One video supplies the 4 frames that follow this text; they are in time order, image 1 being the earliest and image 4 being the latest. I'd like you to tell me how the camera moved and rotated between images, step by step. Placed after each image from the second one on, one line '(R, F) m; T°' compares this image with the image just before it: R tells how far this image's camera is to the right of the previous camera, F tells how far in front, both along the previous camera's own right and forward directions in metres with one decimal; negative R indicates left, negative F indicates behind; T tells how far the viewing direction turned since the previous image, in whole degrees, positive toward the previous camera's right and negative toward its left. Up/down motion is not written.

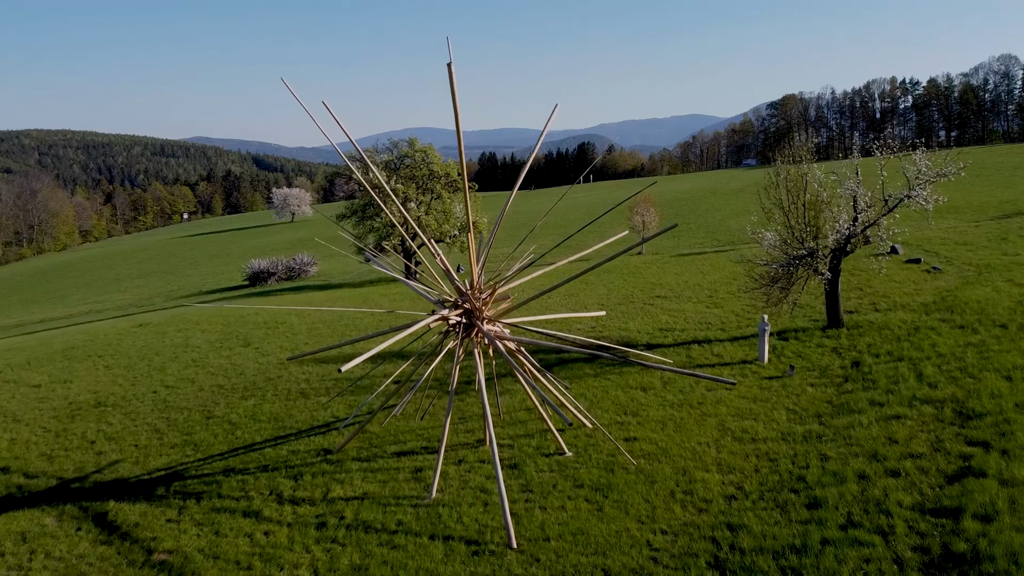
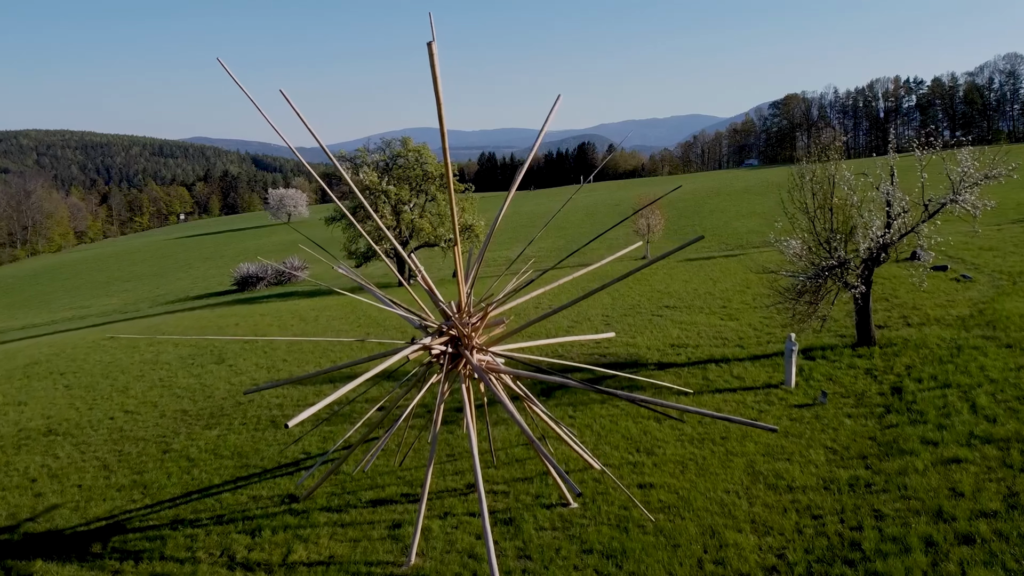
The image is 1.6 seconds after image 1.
(+0.1, +1.4) m; 0°
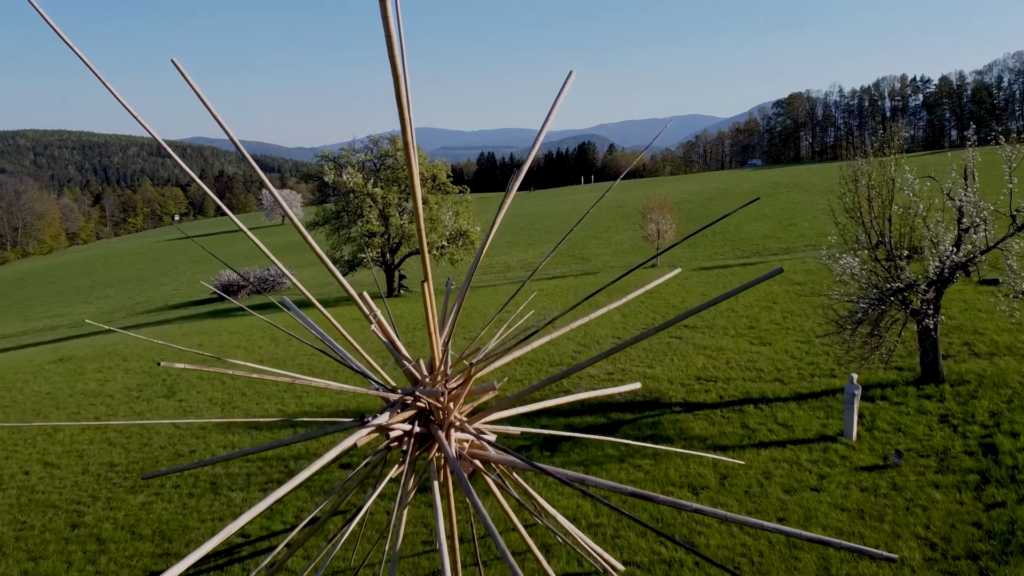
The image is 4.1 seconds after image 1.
(+0.1, +2.1) m; 0°
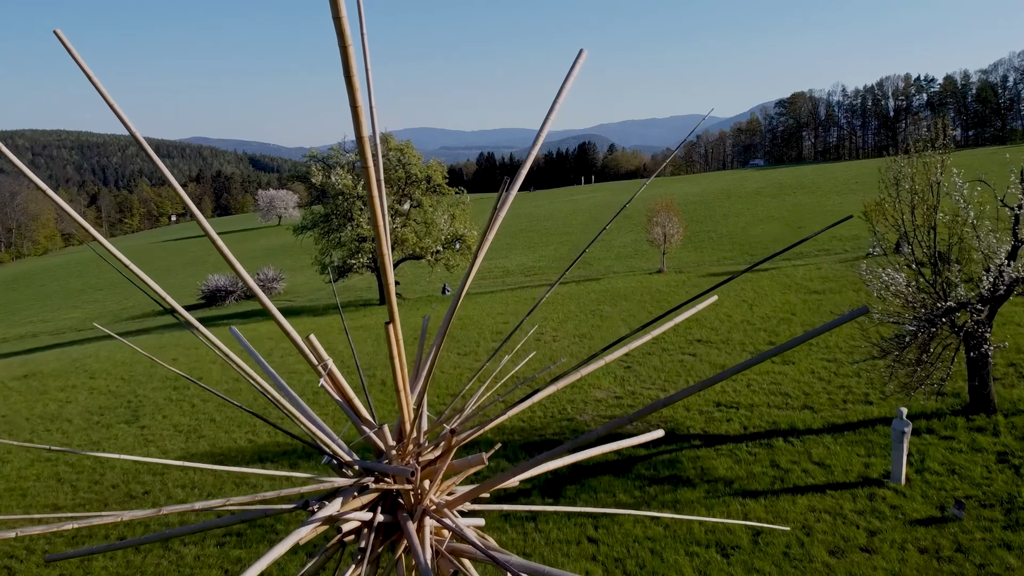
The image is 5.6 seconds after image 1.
(0.0, +1.2) m; 0°
